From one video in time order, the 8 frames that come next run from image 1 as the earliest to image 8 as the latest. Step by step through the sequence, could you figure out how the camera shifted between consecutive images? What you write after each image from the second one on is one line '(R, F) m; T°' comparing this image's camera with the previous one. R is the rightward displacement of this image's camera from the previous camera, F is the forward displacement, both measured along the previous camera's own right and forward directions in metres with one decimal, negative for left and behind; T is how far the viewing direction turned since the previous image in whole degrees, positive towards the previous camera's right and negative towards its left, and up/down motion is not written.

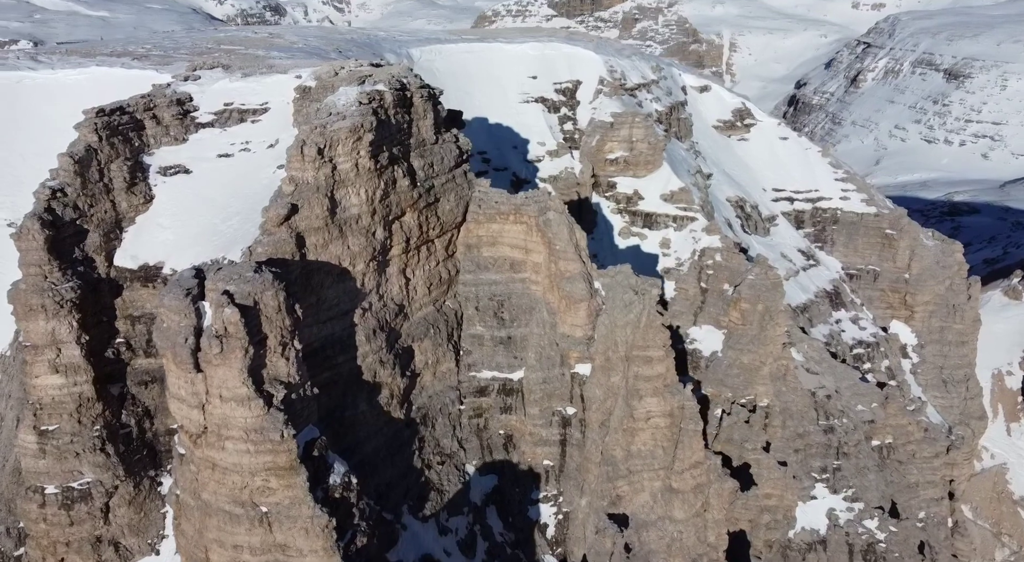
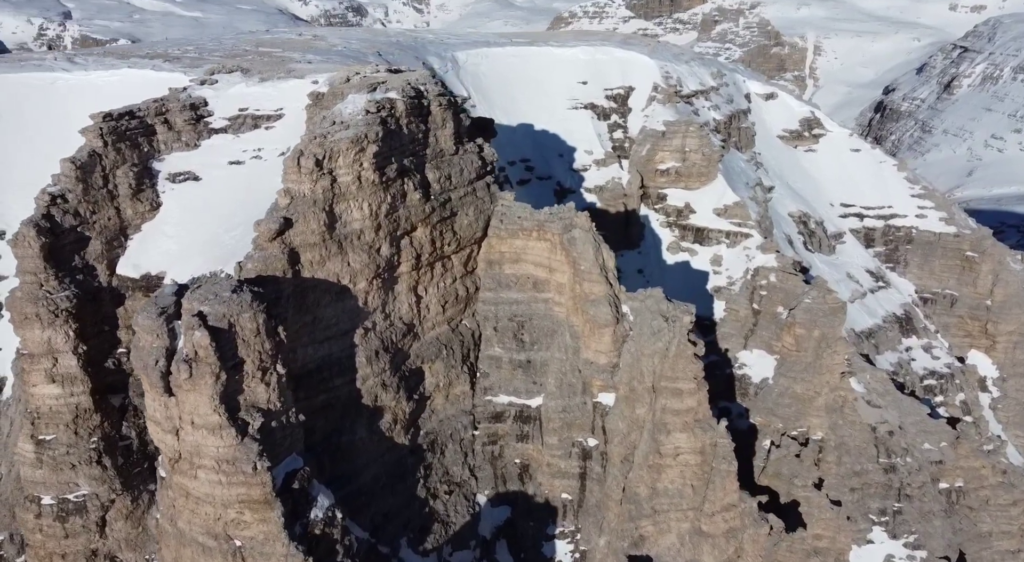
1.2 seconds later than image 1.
(+1.6, +1.6) m; -5°
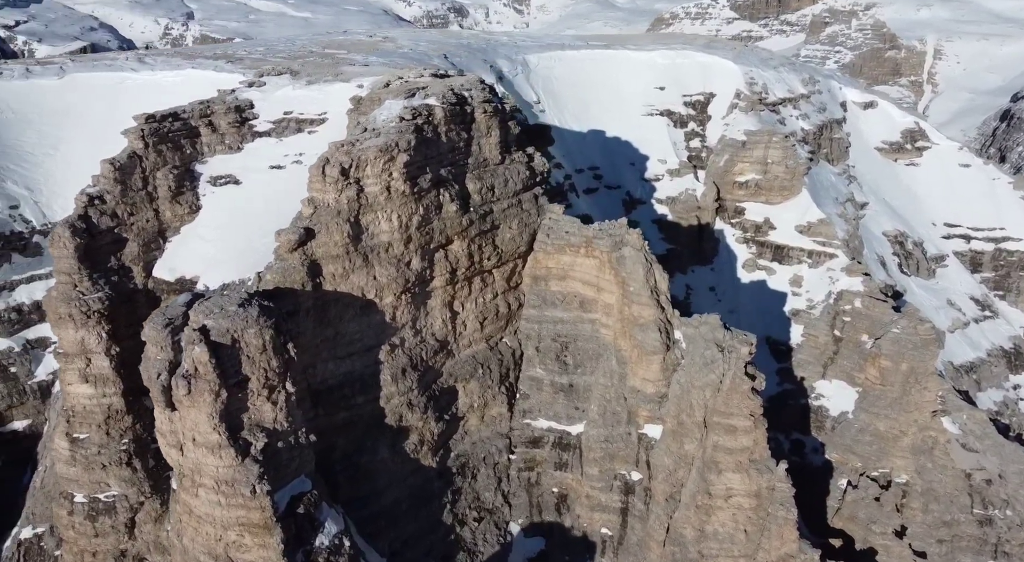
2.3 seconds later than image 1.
(+1.5, +1.3) m; -7°
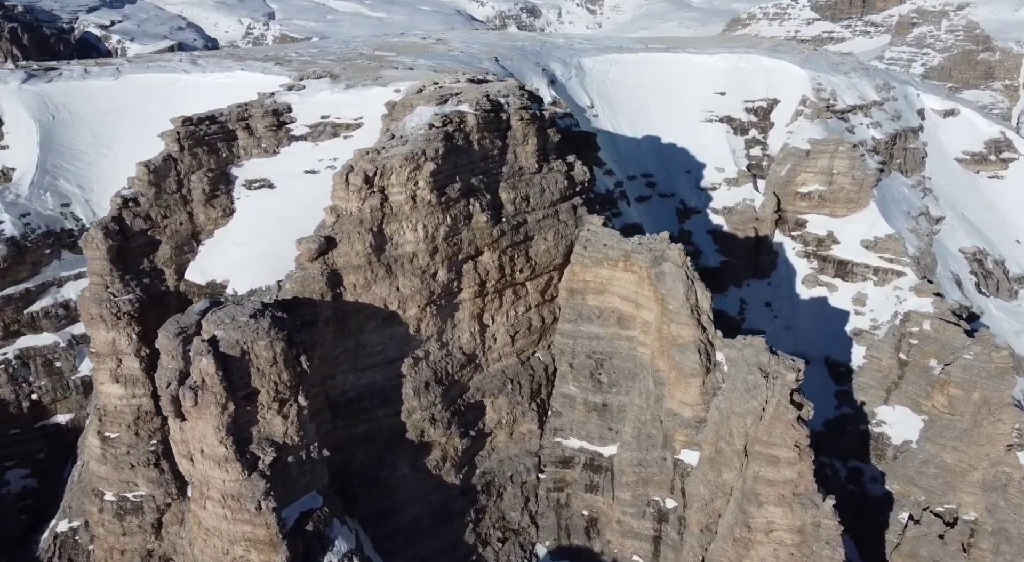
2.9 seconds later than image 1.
(+1.0, +0.8) m; -5°
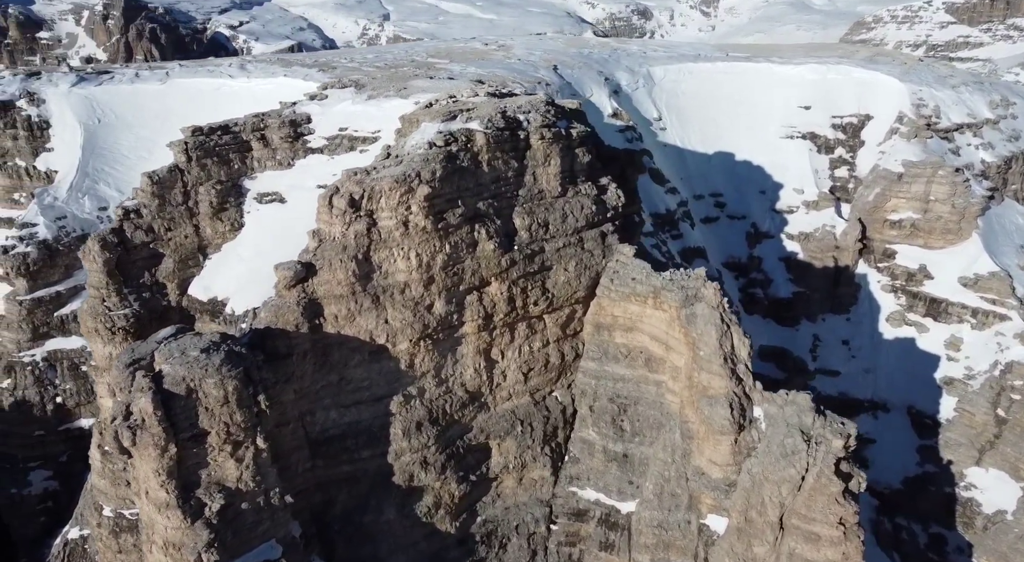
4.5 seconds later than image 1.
(+2.3, +1.9) m; -8°
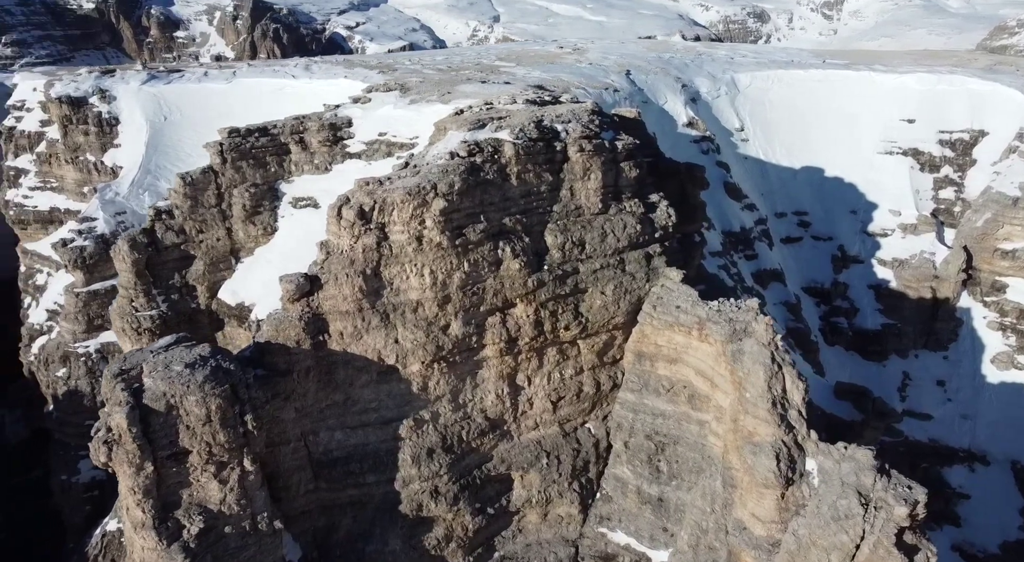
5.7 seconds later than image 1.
(+1.7, +1.4) m; -8°
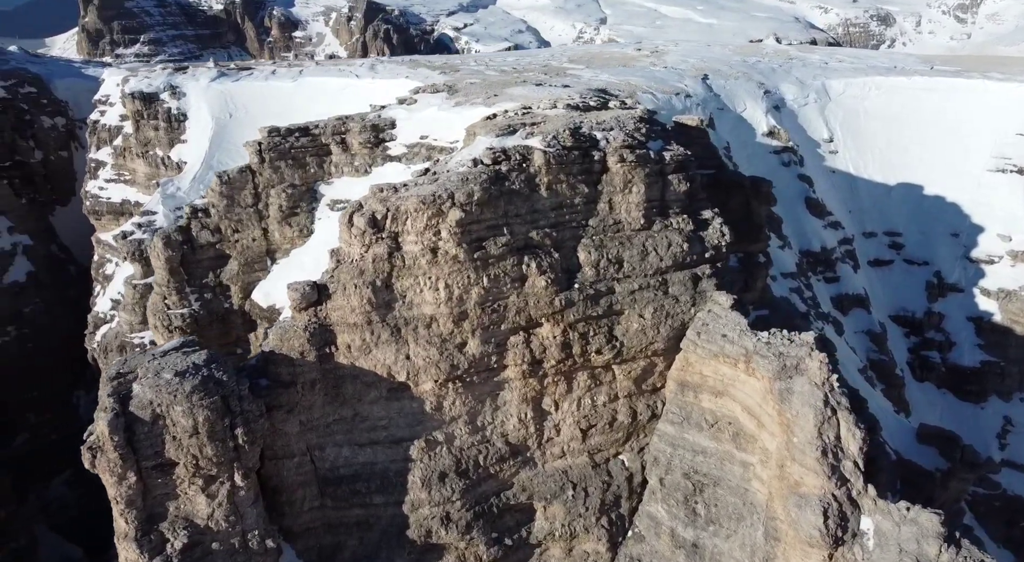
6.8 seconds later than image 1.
(+1.6, +1.2) m; -8°
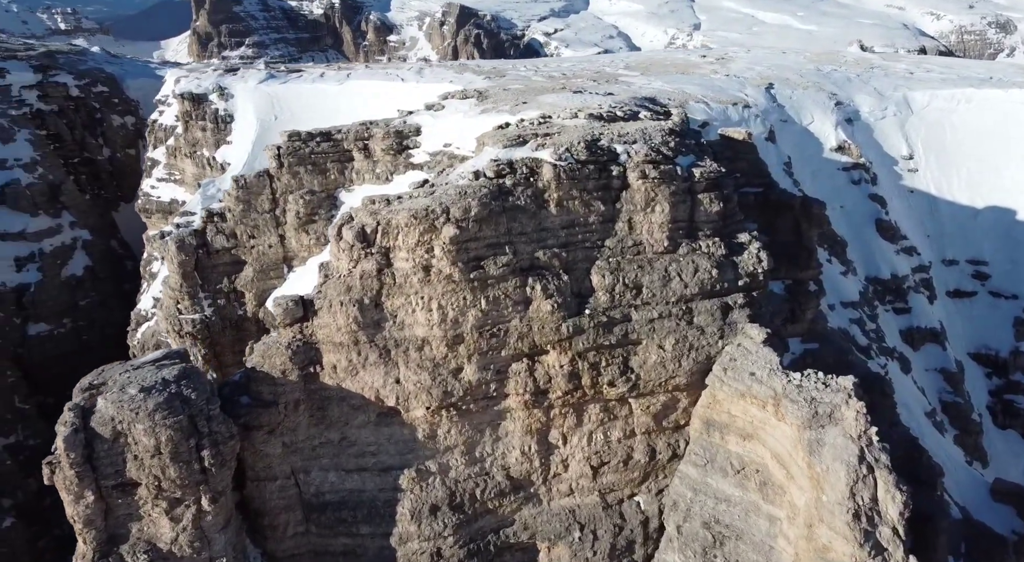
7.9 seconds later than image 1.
(+1.6, +1.3) m; -7°
